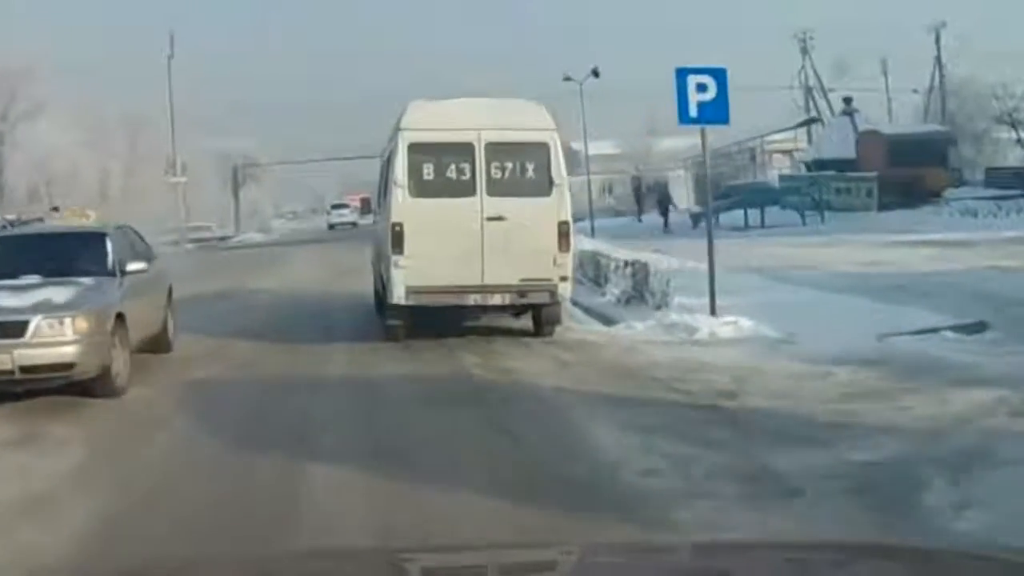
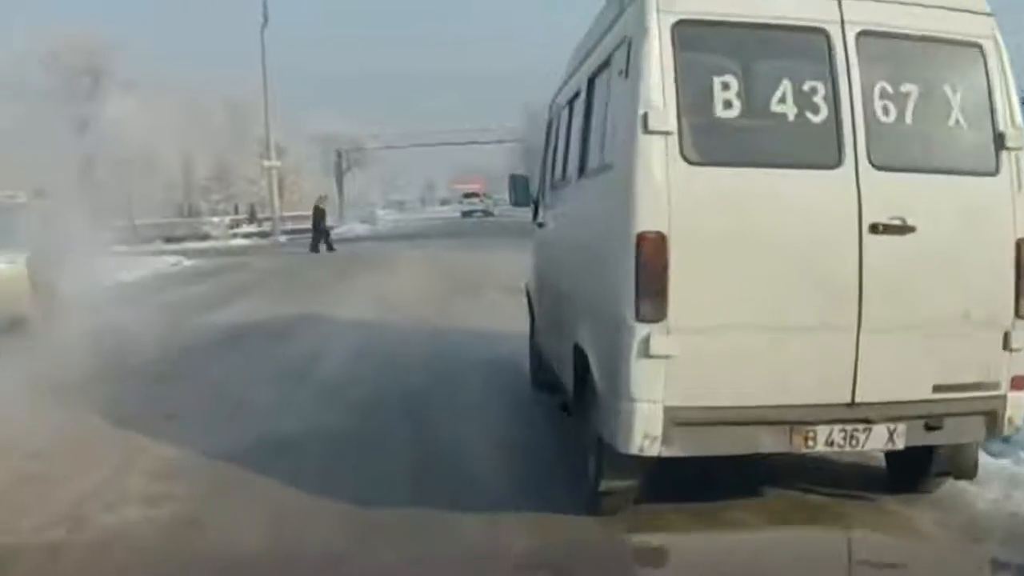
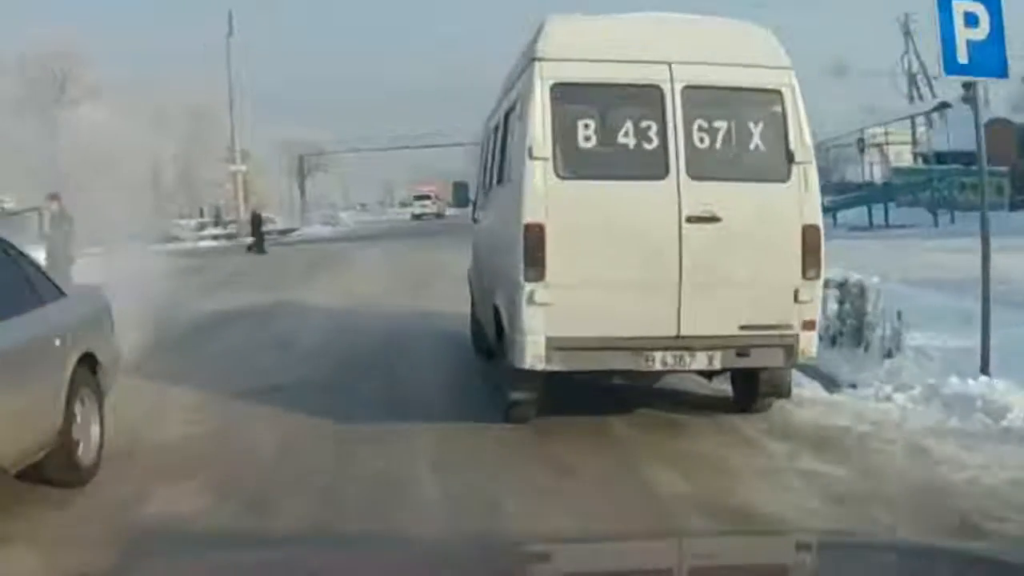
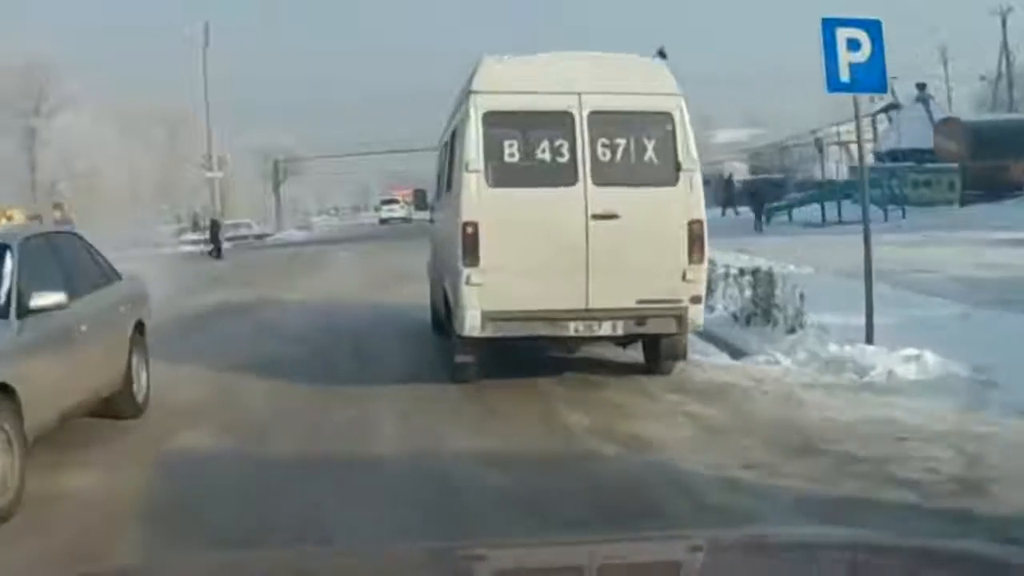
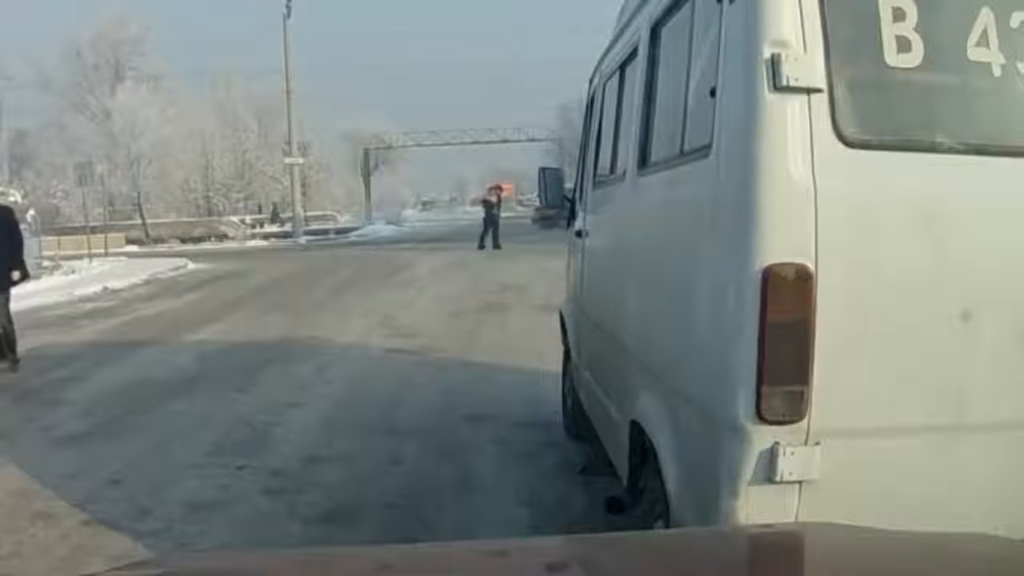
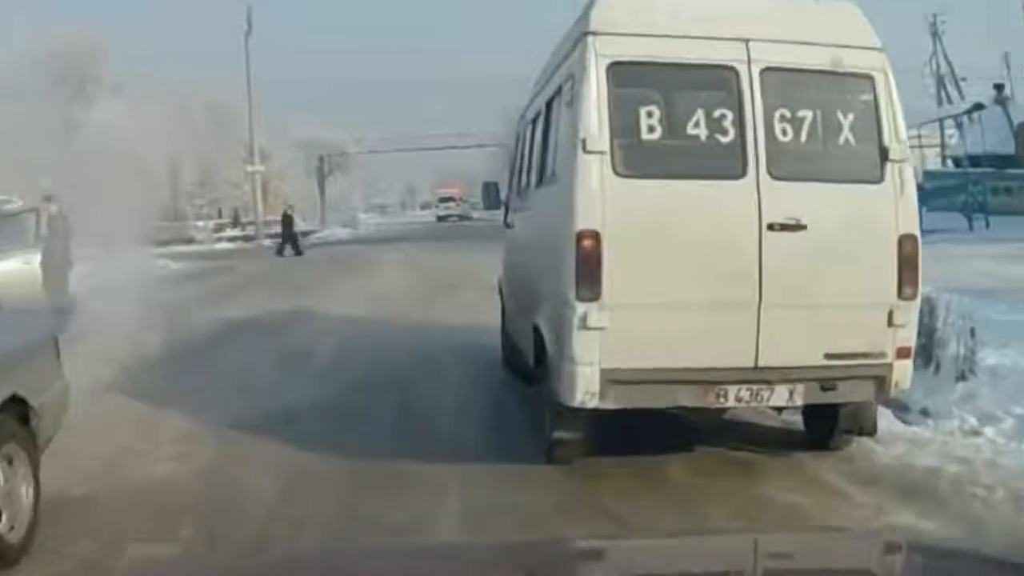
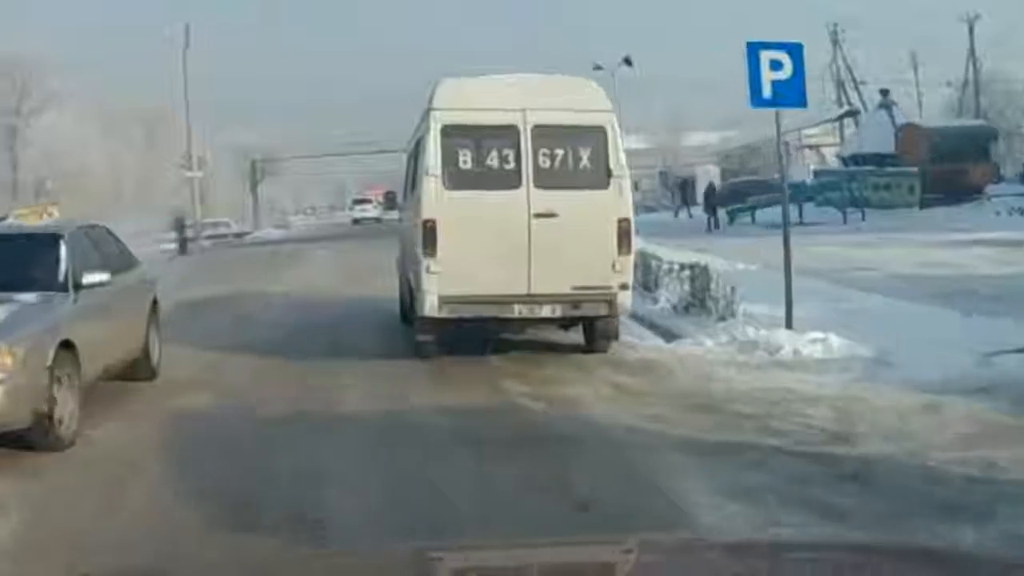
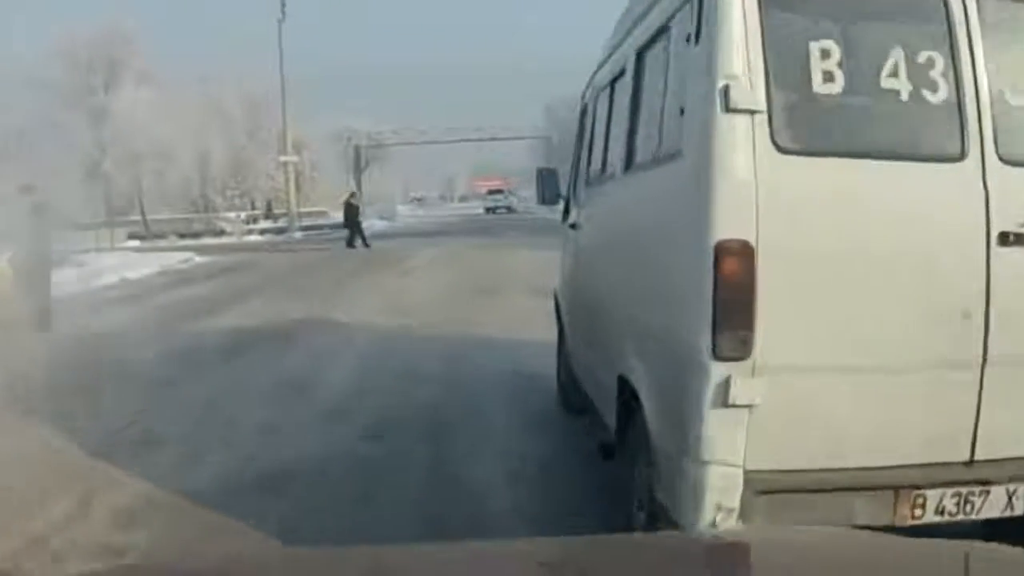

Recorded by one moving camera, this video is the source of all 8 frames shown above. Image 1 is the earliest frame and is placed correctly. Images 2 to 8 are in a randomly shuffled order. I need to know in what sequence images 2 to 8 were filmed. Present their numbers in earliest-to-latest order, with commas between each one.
7, 4, 3, 6, 2, 8, 5
